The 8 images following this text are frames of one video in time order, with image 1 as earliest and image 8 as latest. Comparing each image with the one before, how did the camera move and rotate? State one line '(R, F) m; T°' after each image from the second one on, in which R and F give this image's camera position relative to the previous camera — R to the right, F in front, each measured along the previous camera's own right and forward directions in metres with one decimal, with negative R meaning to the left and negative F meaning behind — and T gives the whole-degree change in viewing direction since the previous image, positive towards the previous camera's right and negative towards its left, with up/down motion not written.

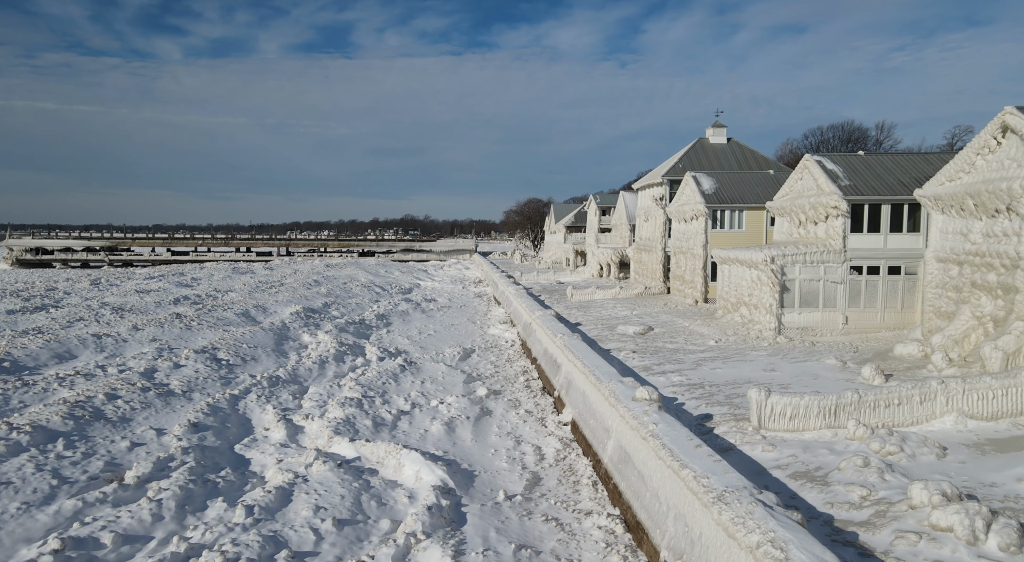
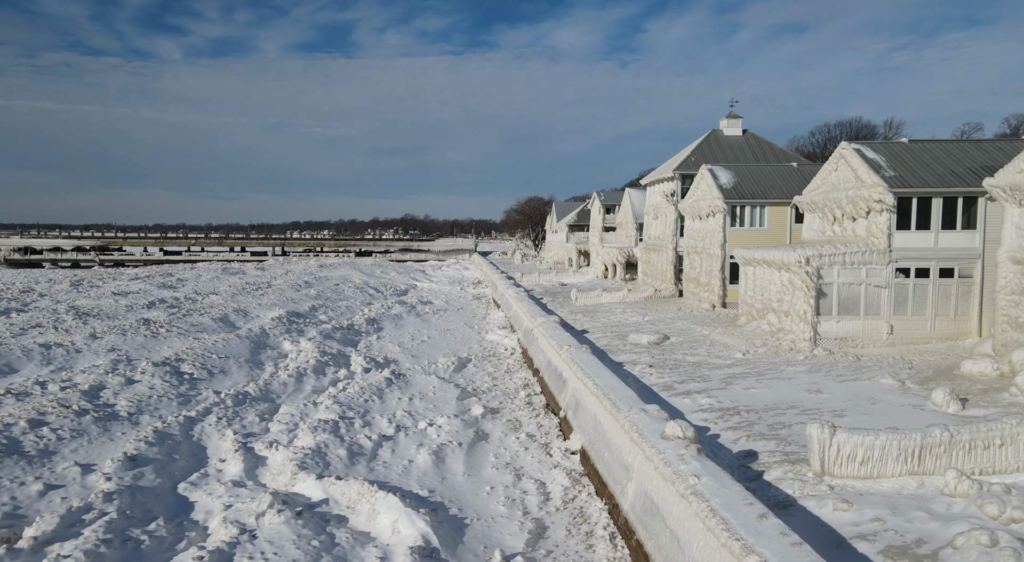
(0.0, +2.2) m; 0°
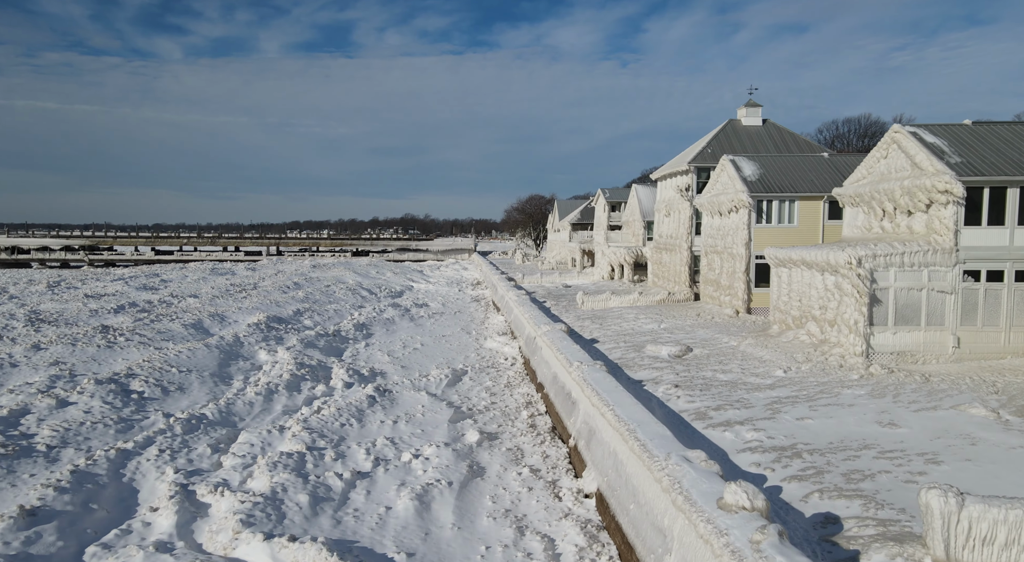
(0.0, +2.3) m; 0°
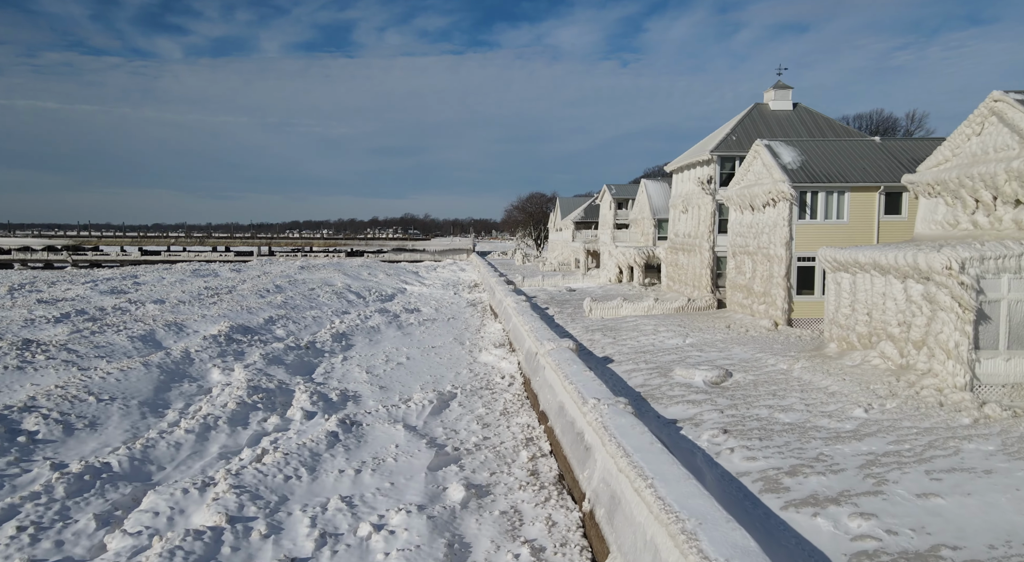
(+0.1, +3.2) m; 0°
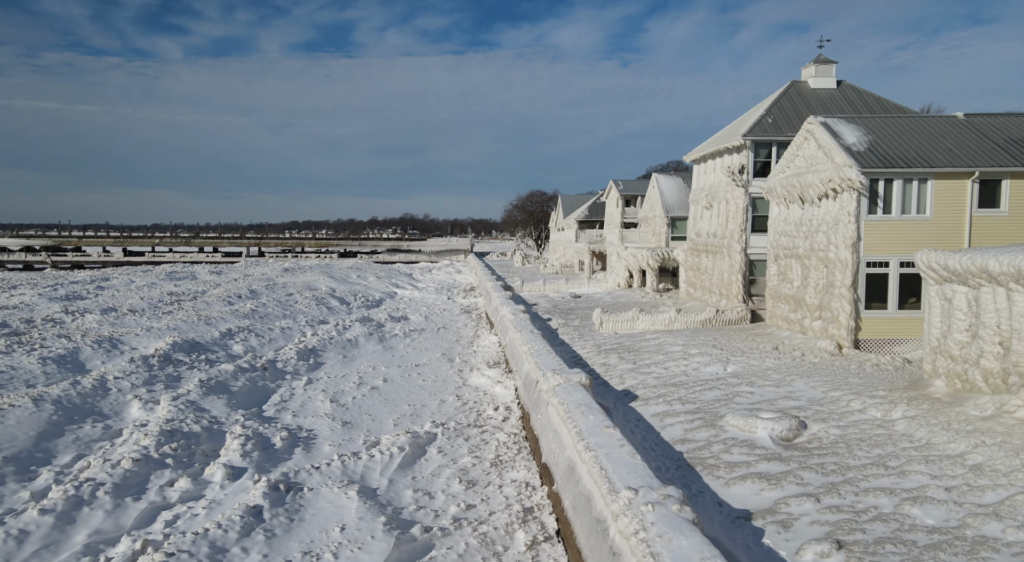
(+0.1, +3.6) m; 0°
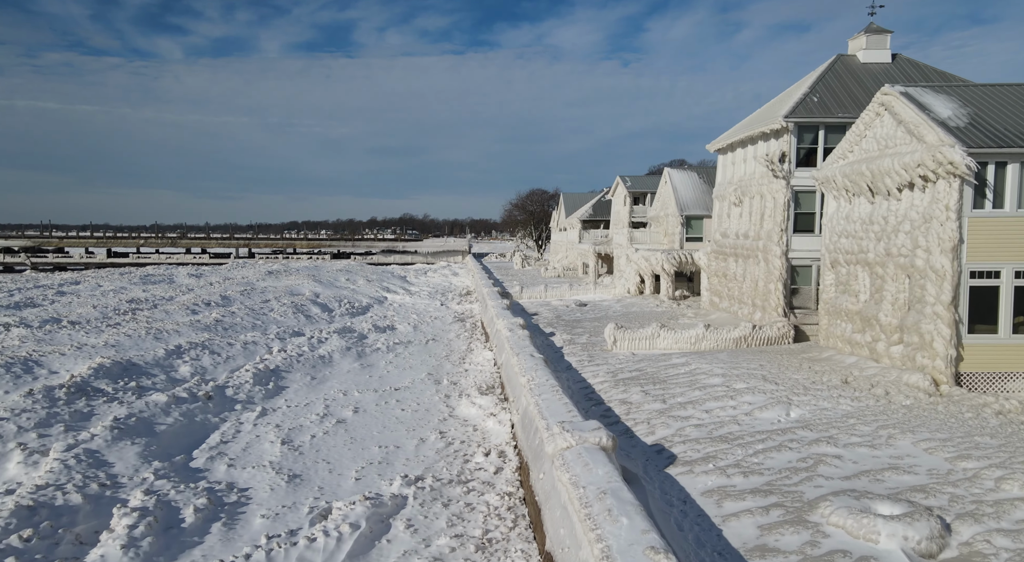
(+0.1, +3.3) m; 0°
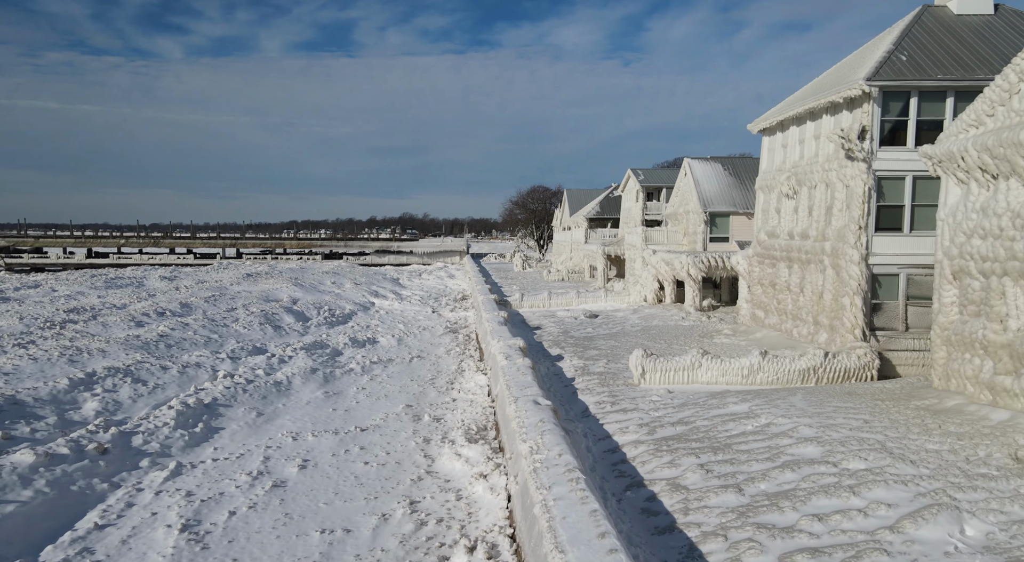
(+0.1, +4.0) m; 0°
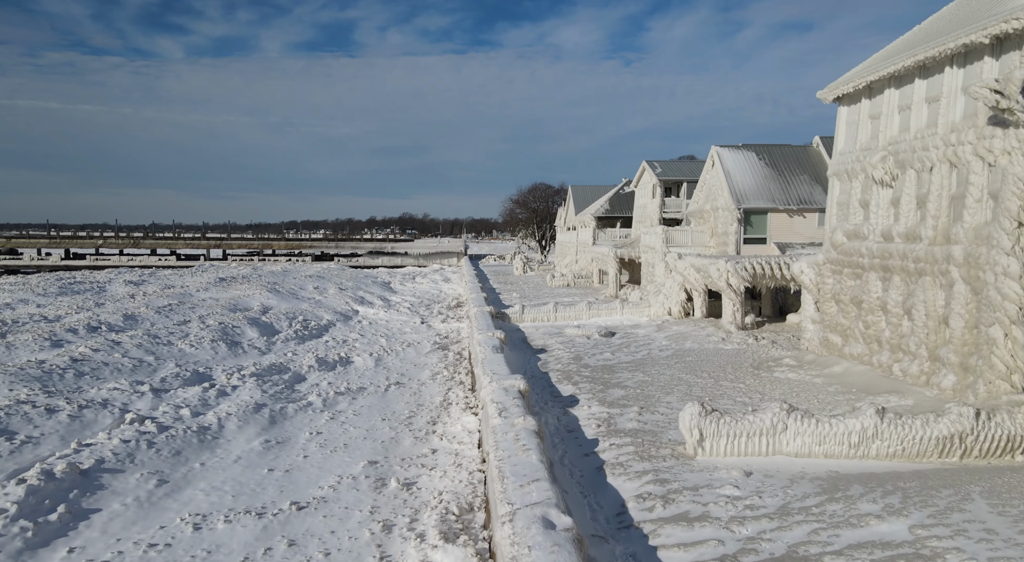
(+0.1, +4.3) m; 0°
